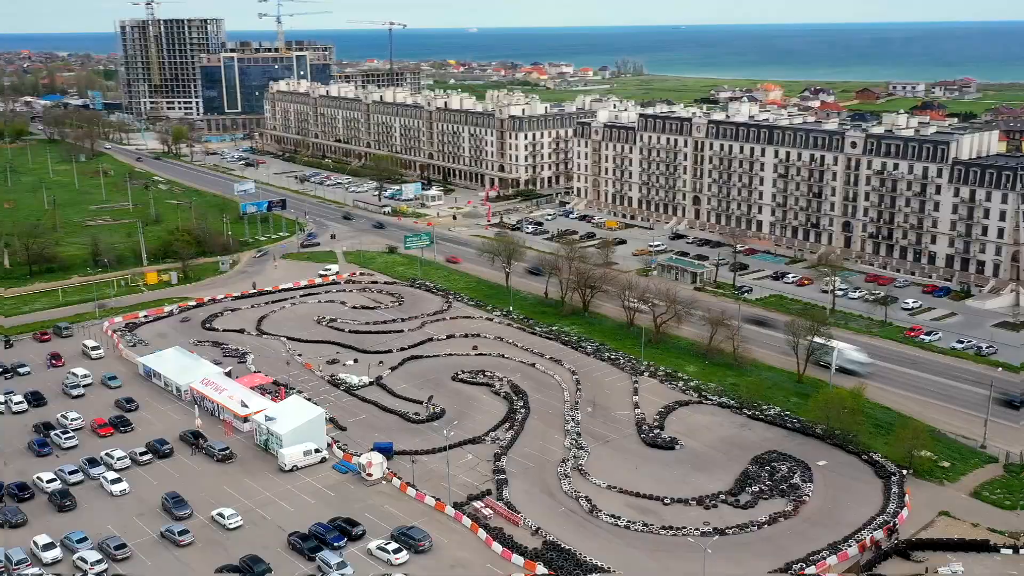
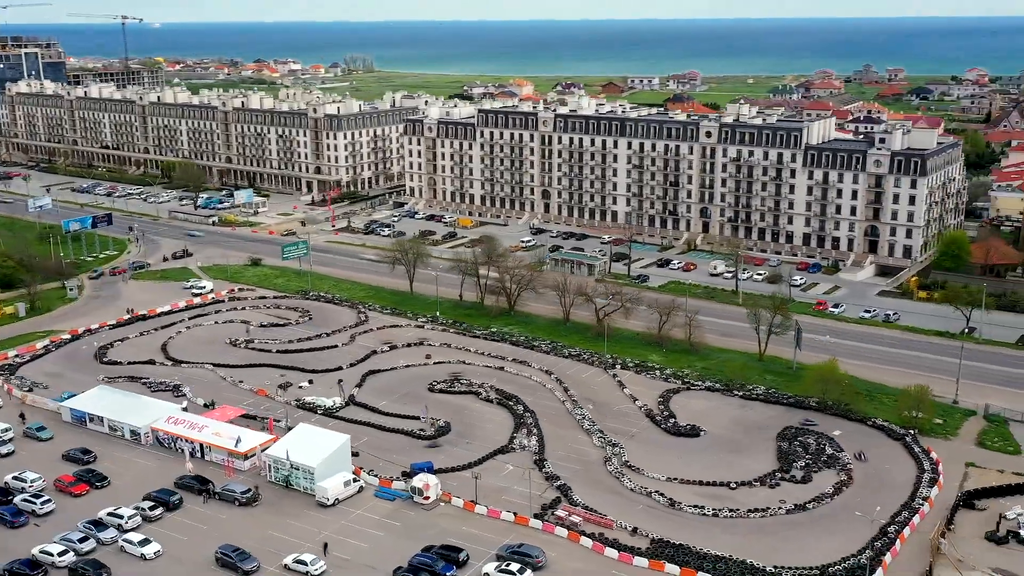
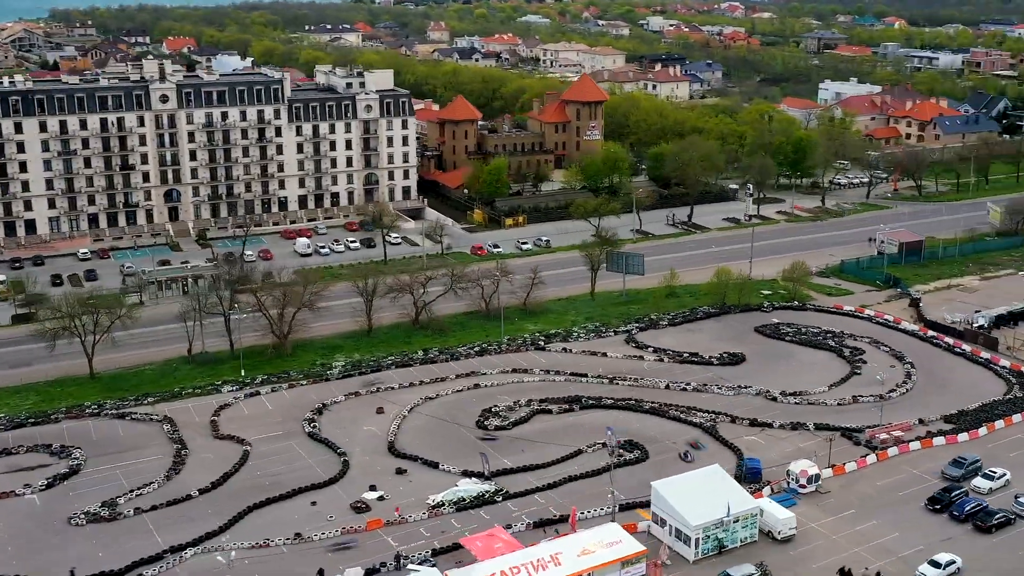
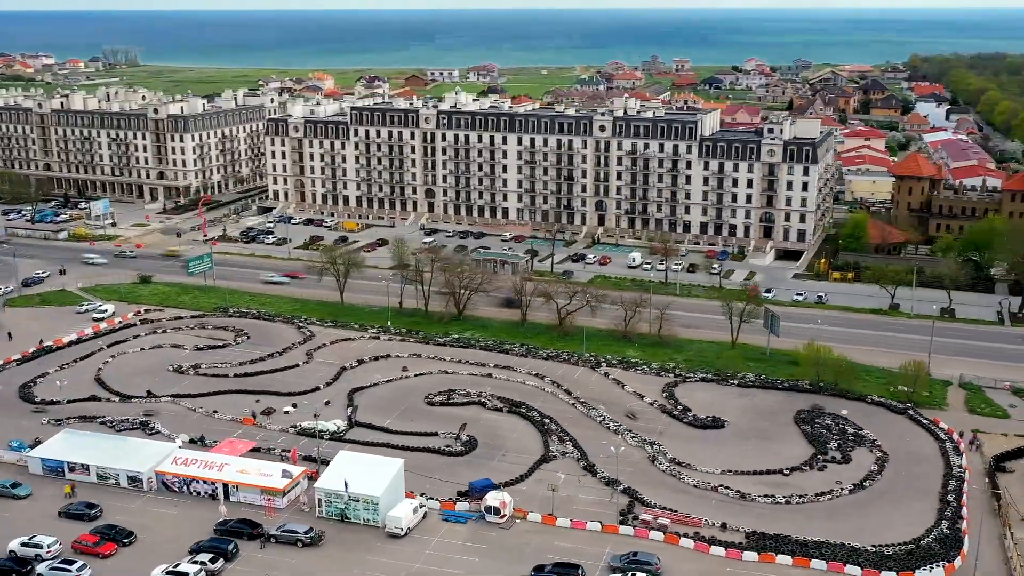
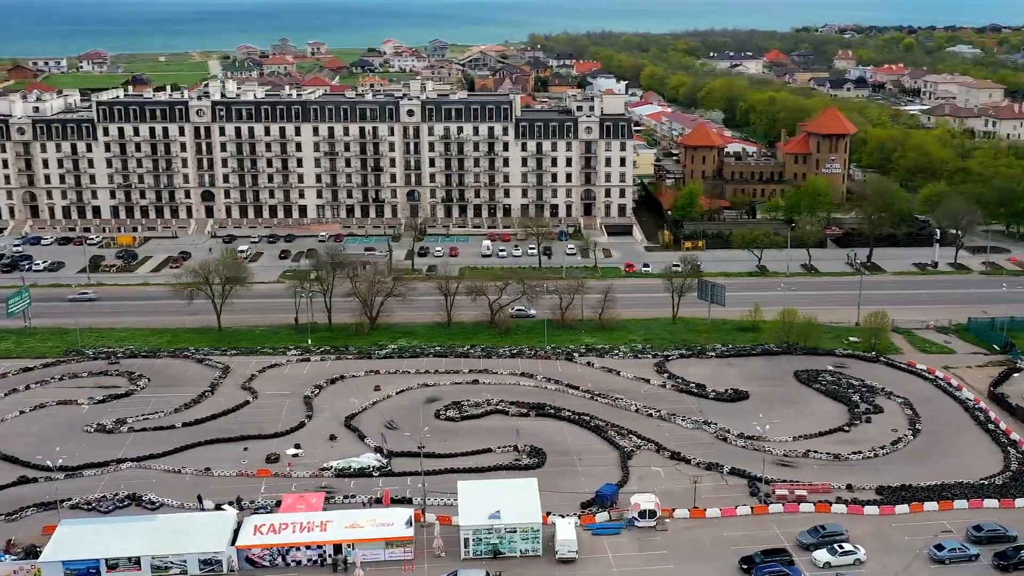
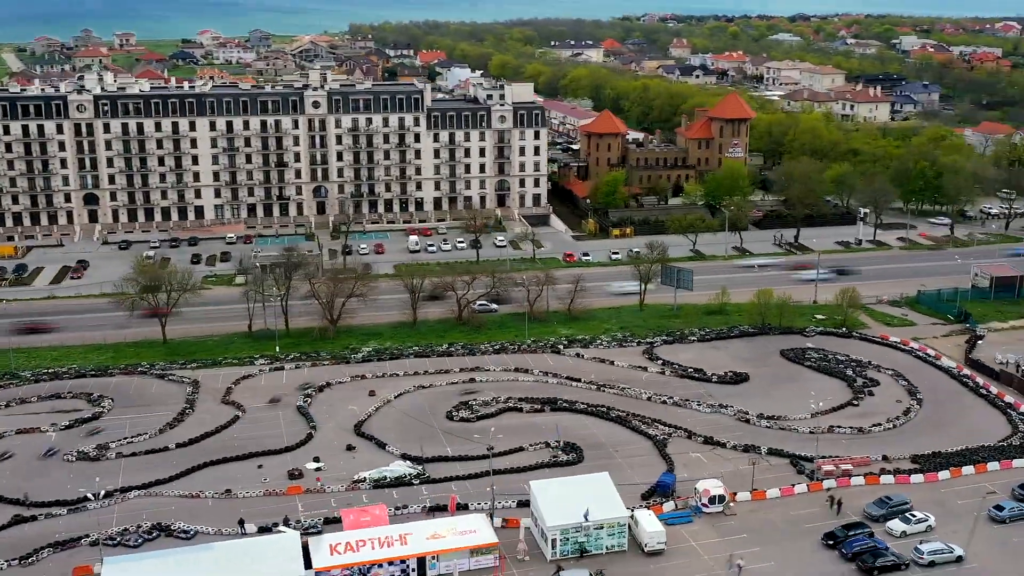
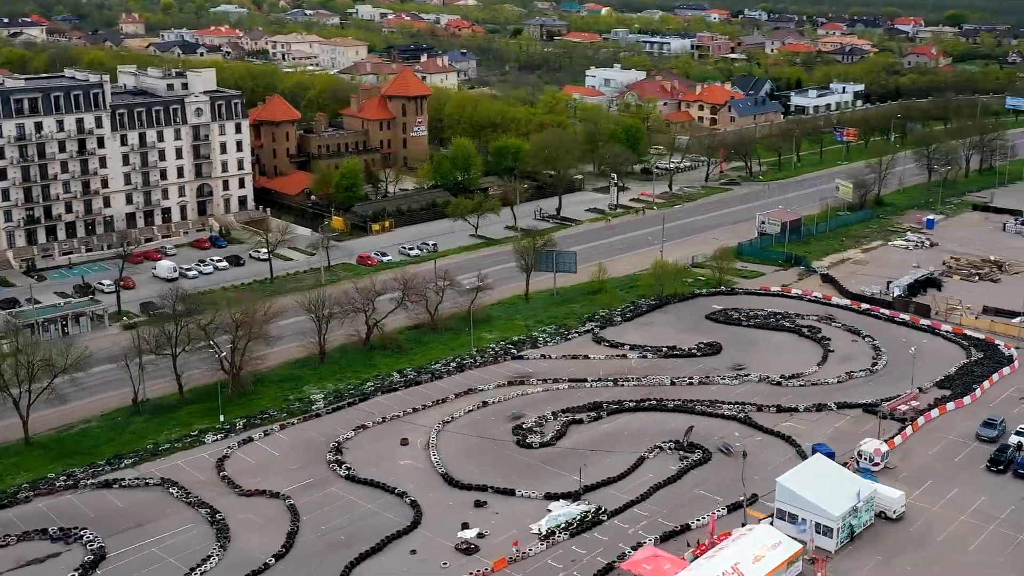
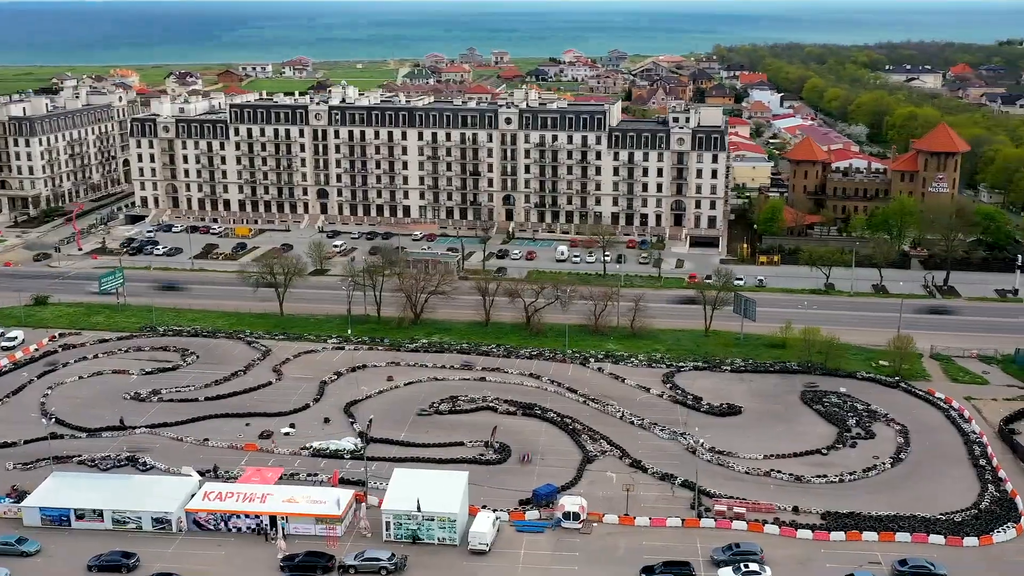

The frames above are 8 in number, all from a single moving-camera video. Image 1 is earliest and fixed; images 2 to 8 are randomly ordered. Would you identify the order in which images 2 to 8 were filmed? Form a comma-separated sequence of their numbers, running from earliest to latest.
2, 4, 8, 5, 6, 3, 7
